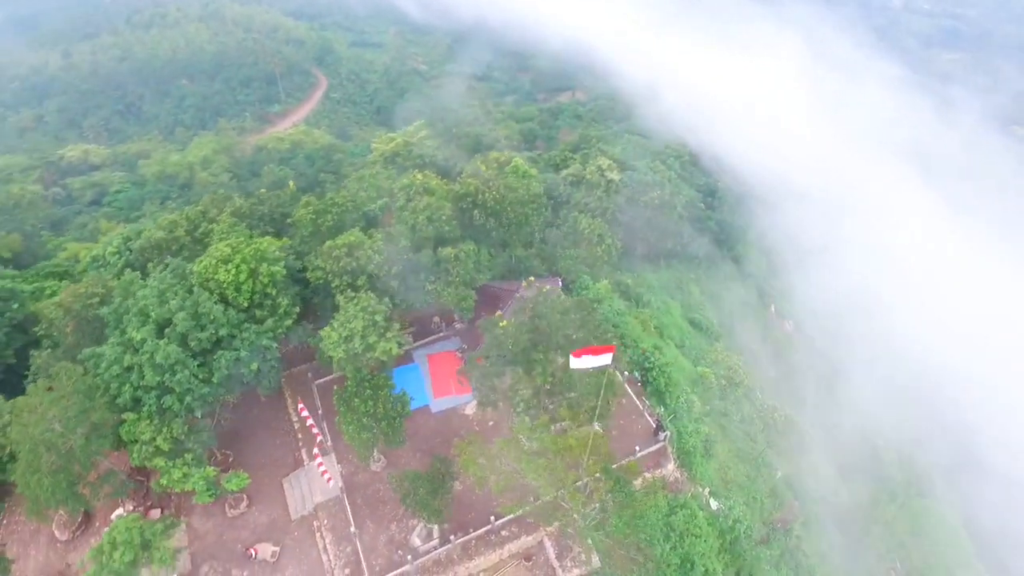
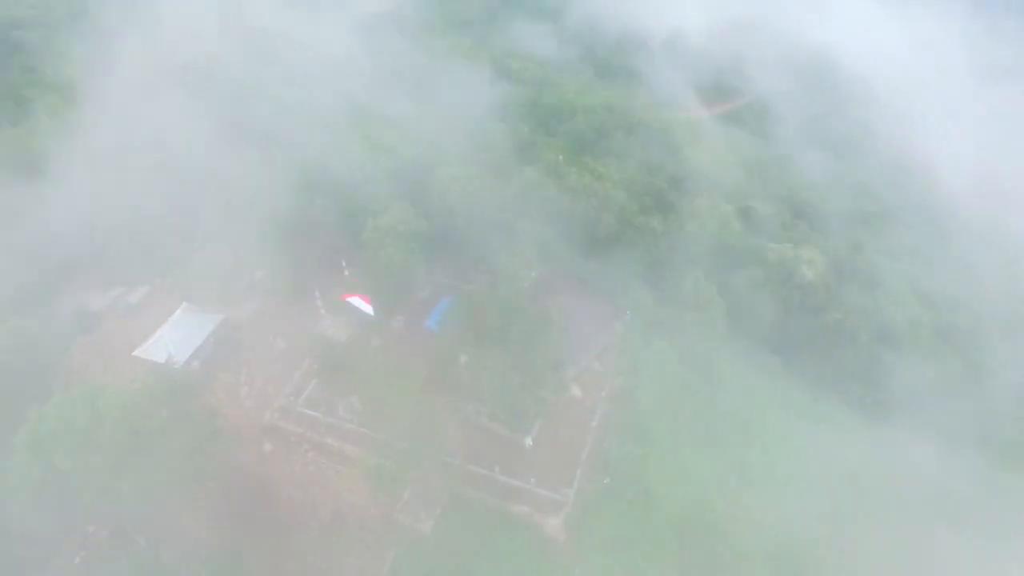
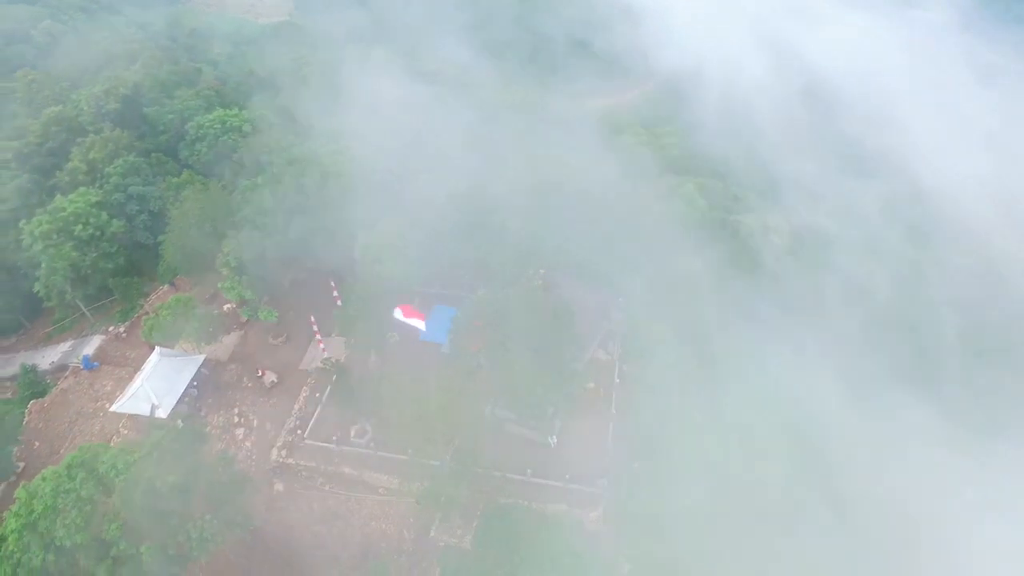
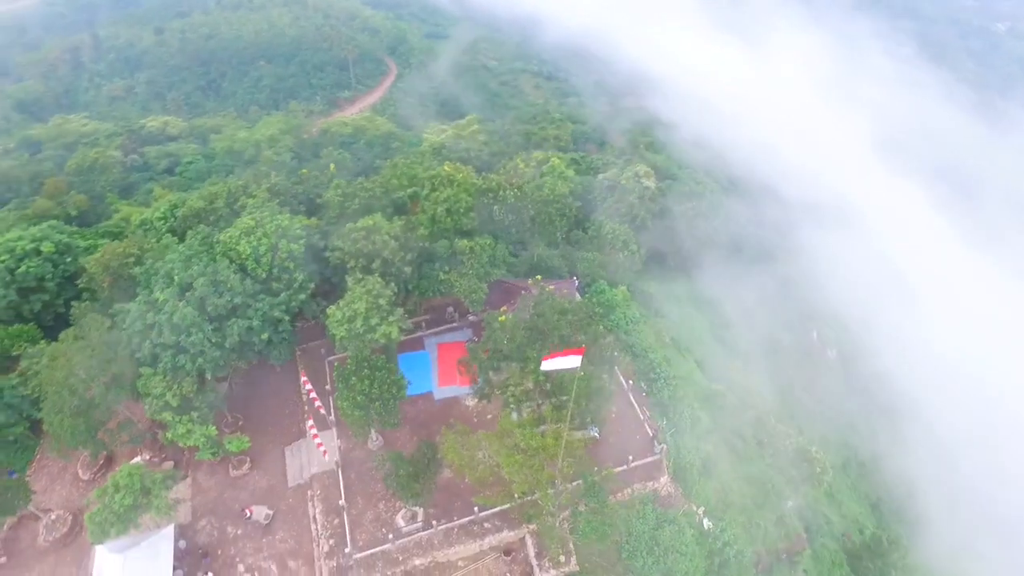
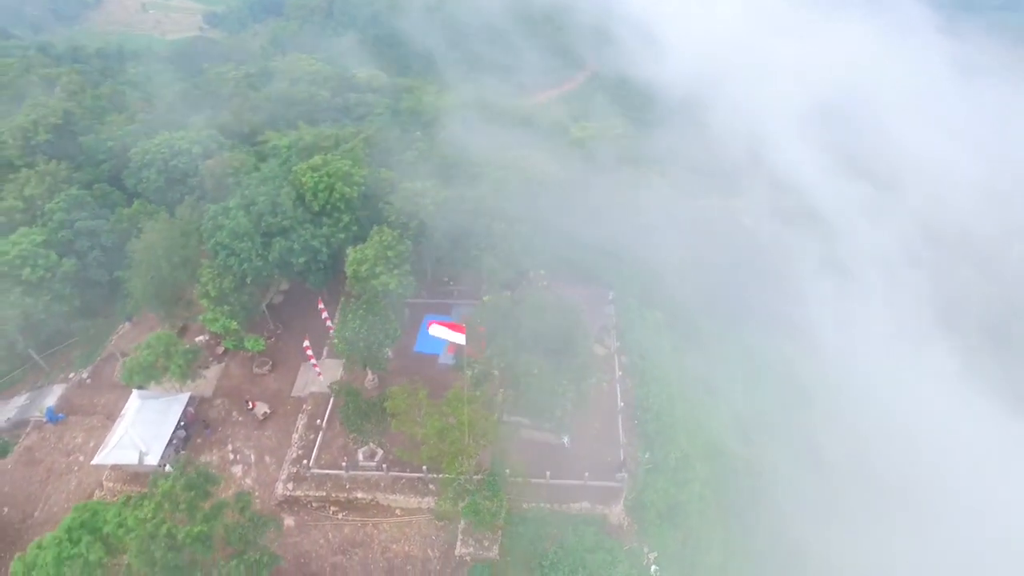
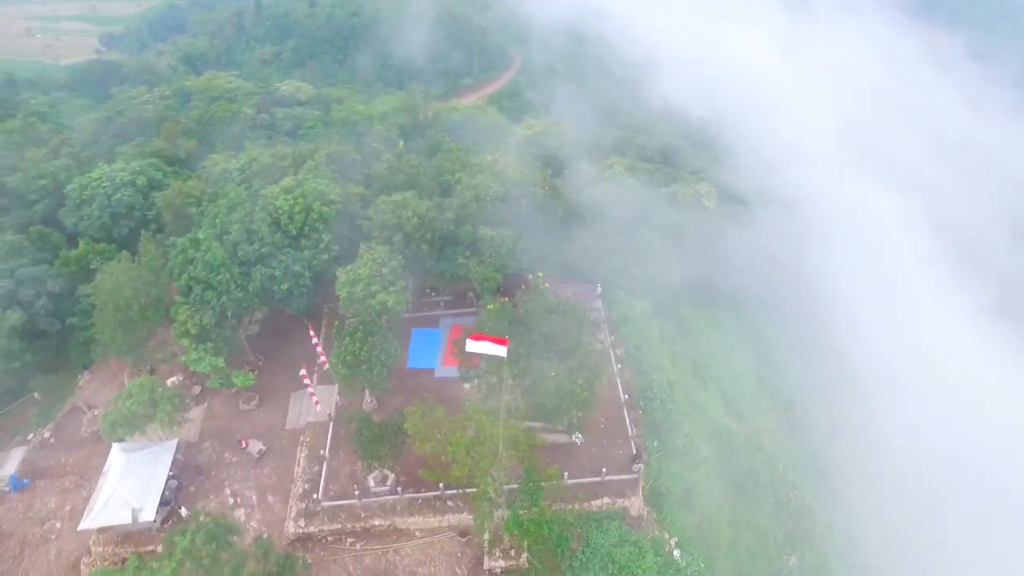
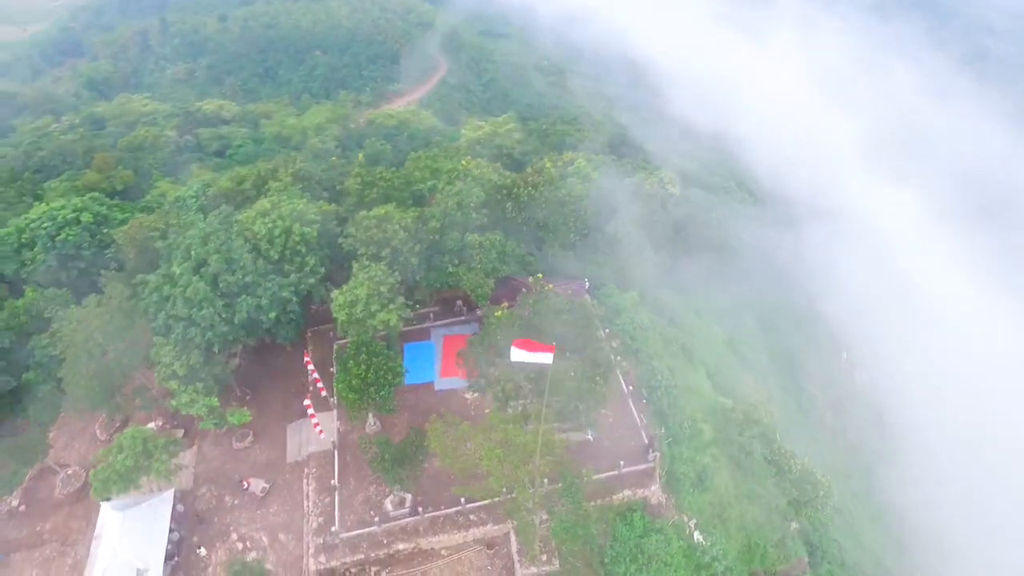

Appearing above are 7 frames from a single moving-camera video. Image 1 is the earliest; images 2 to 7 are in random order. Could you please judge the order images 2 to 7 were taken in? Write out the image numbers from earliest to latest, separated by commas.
4, 7, 6, 5, 3, 2
